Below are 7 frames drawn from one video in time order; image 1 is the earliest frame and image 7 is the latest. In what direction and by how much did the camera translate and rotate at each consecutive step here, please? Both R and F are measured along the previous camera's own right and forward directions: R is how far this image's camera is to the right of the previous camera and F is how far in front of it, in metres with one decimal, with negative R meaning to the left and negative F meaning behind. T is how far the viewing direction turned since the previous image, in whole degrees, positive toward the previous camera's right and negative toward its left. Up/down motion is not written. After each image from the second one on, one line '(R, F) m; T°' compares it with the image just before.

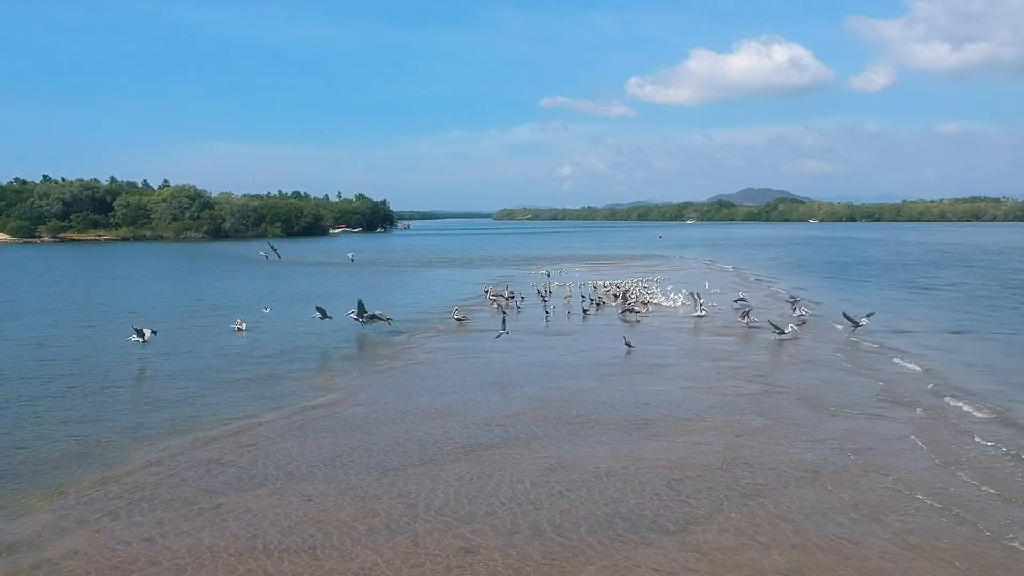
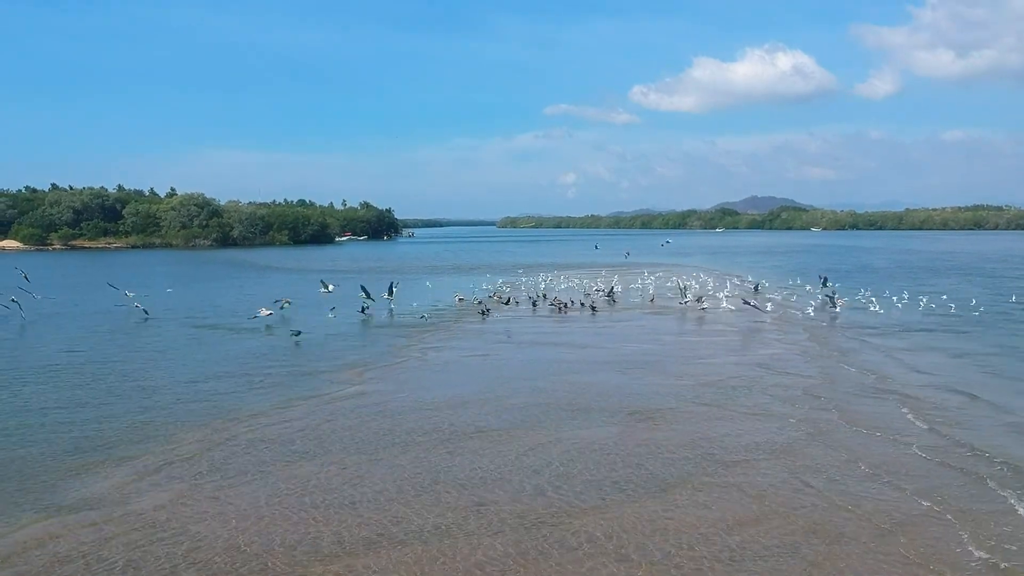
(0.0, -1.7) m; 0°
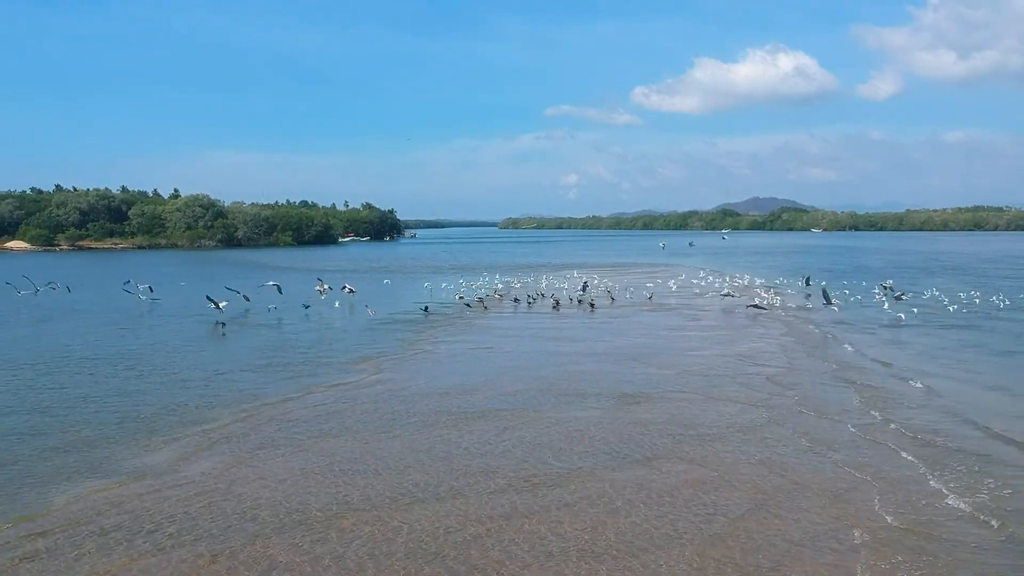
(0.0, -1.4) m; 0°
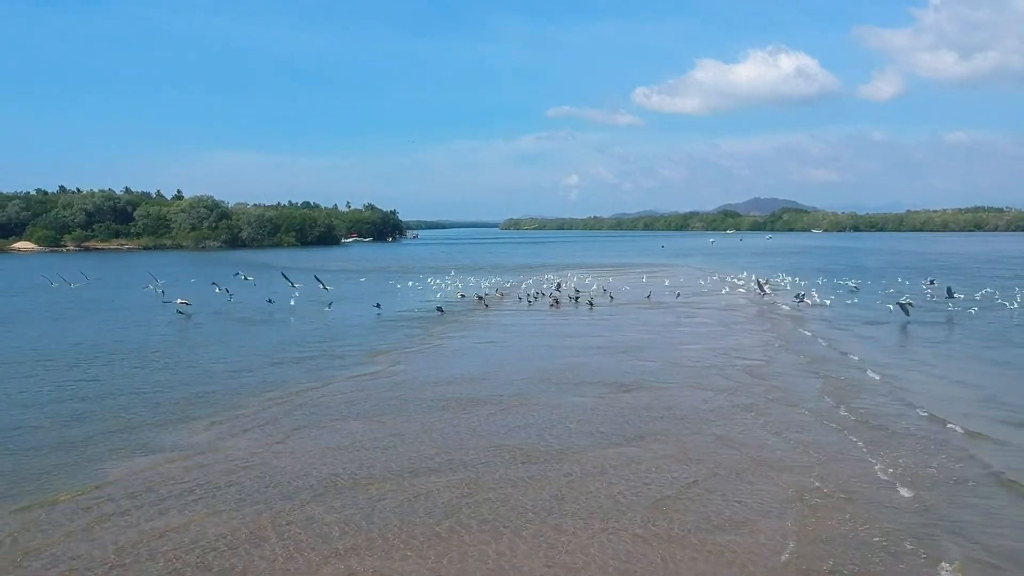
(0.0, -1.3) m; 0°
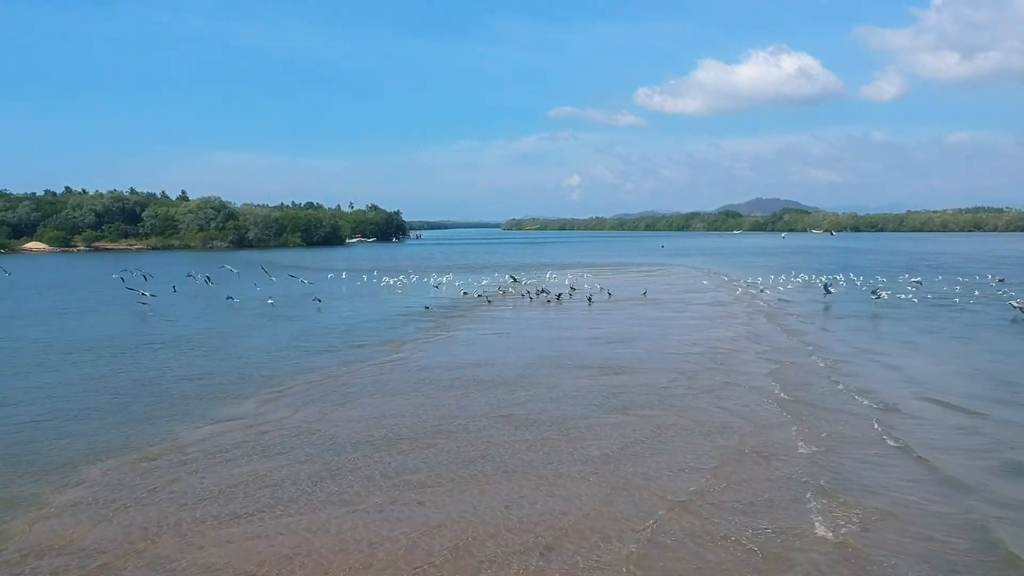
(-0.1, -2.2) m; 0°
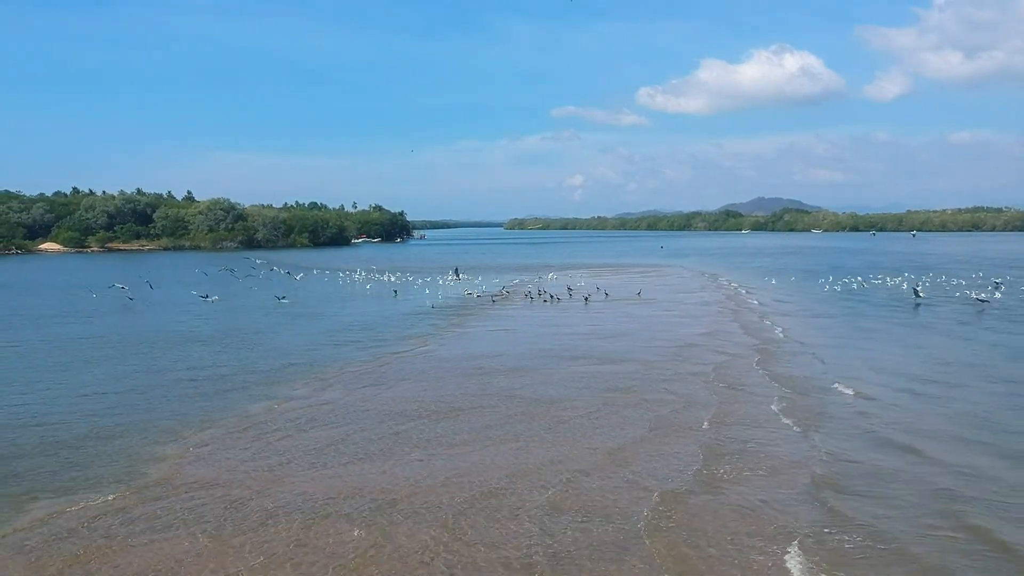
(-0.1, -3.3) m; 0°
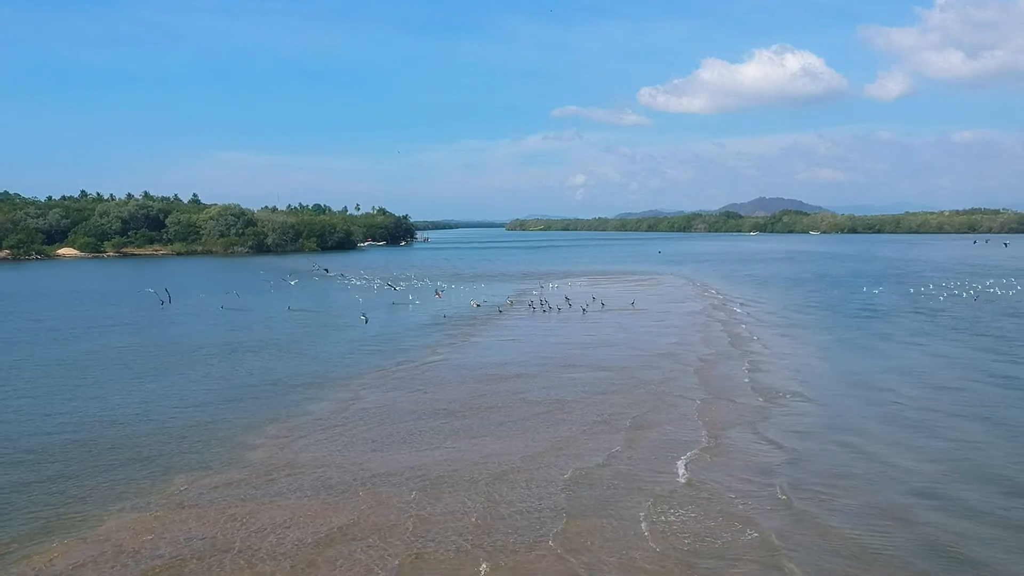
(-0.2, -4.4) m; 0°
